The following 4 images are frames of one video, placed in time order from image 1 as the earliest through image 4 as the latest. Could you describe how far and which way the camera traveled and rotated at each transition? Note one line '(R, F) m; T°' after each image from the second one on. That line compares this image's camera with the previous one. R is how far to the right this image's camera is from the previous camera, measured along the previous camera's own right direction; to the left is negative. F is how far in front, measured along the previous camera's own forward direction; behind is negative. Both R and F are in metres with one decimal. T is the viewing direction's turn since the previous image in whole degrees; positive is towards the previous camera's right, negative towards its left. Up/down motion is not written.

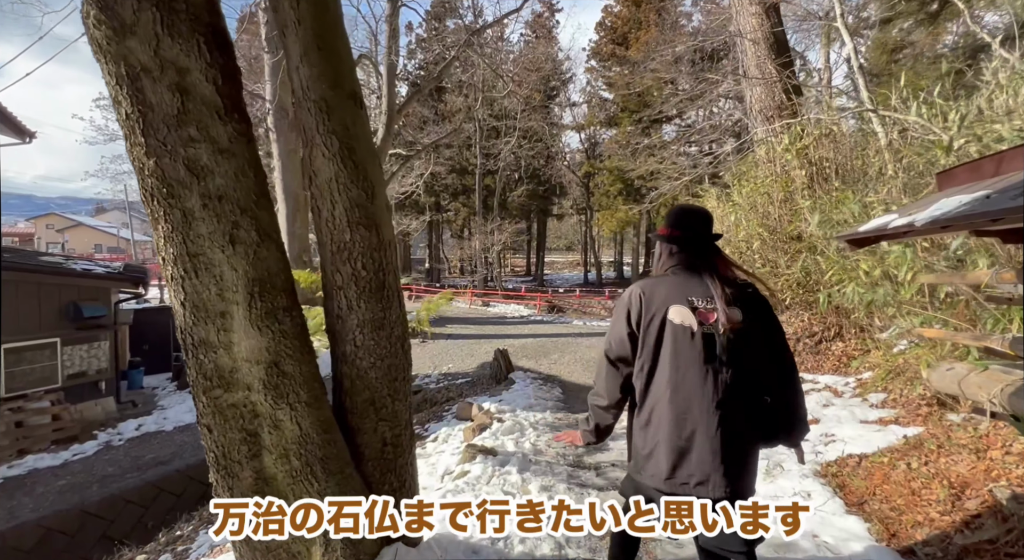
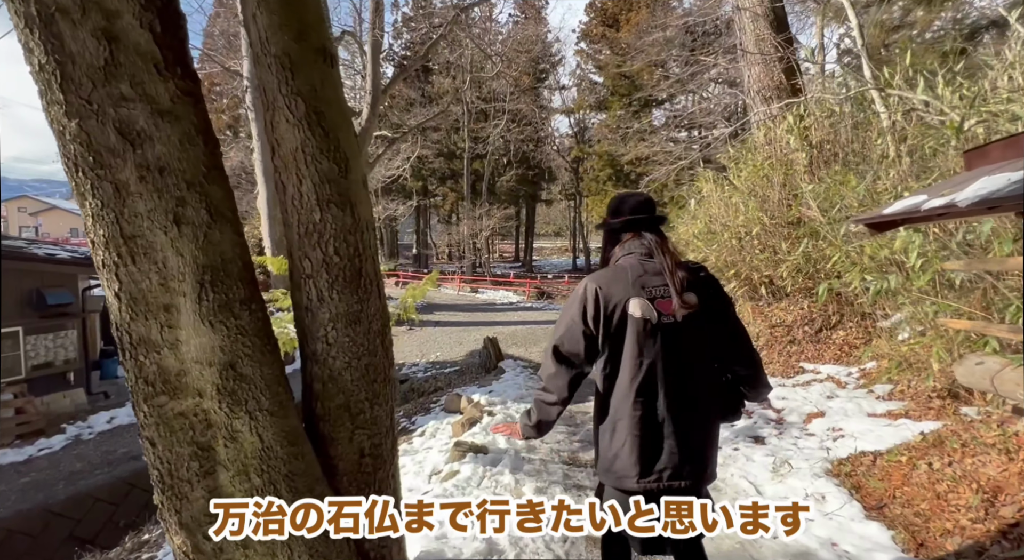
(0.0, +0.3) m; +1°
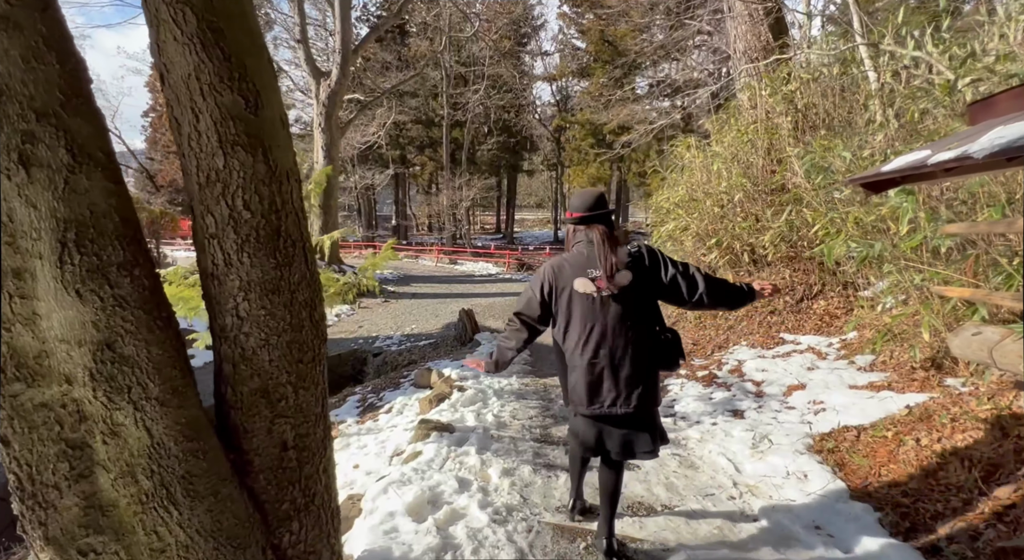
(+0.1, +0.3) m; +2°
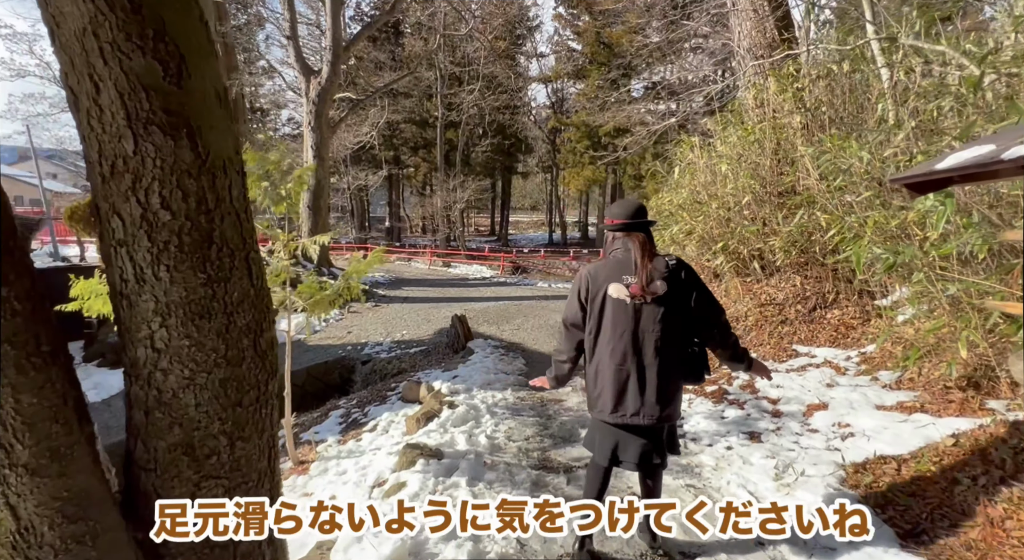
(0.0, +0.4) m; +1°
